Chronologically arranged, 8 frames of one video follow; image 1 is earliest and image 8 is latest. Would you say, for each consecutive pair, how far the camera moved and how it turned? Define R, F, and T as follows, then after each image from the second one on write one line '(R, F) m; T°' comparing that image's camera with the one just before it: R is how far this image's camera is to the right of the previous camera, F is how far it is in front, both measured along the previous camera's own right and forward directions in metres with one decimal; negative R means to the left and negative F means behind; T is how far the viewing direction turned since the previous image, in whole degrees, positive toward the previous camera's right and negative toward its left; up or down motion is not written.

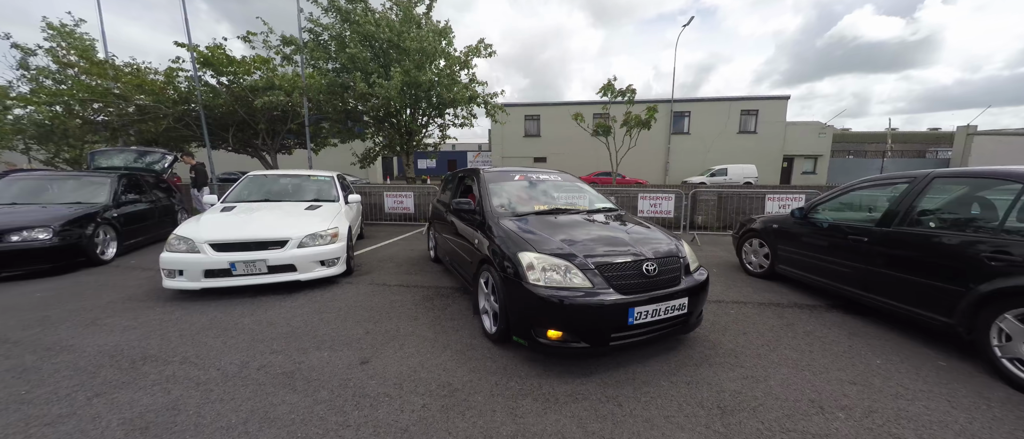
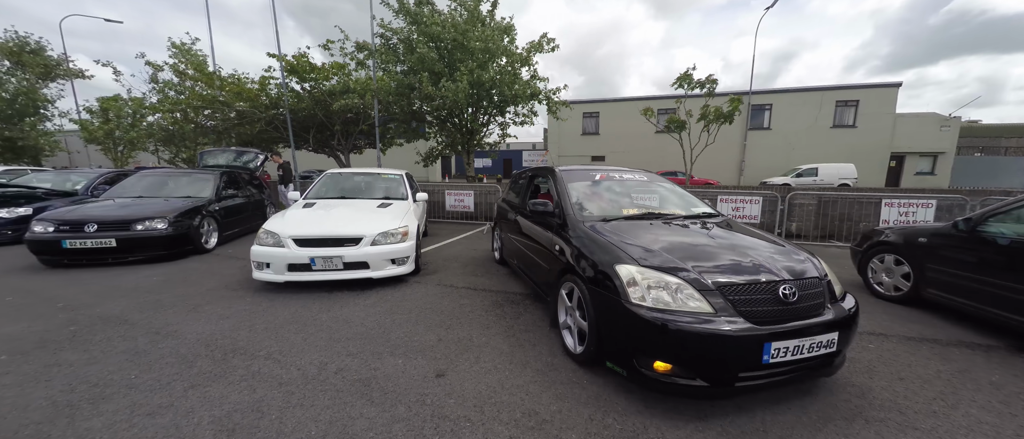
(-0.3, +0.3) m; -9°
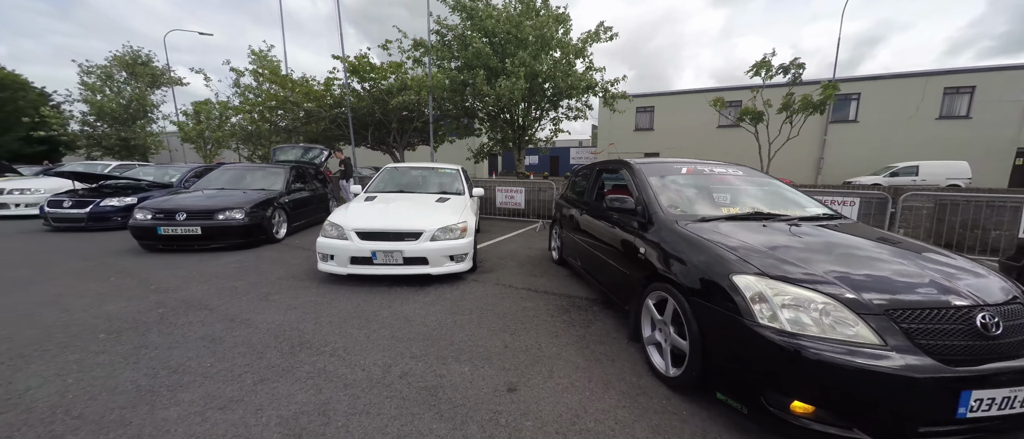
(-0.3, +0.3) m; -7°
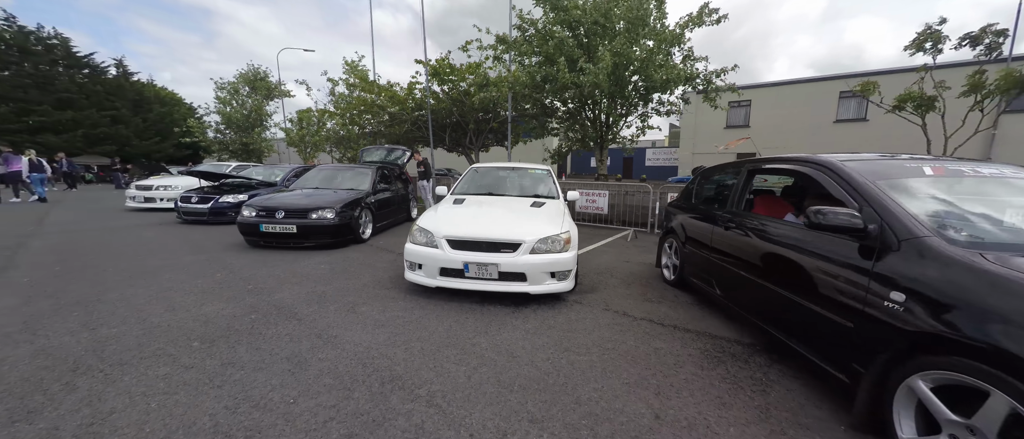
(-0.5, +0.7) m; -11°
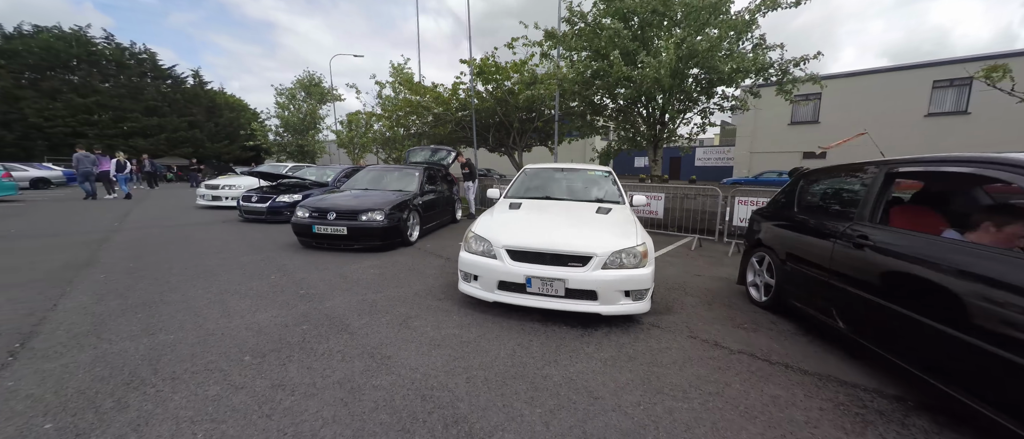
(-0.3, +0.4) m; -6°
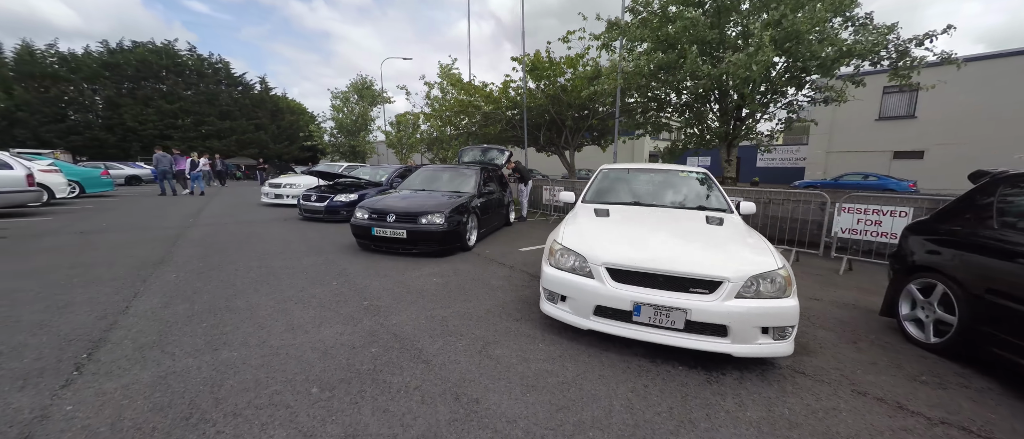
(-0.5, +0.5) m; -6°
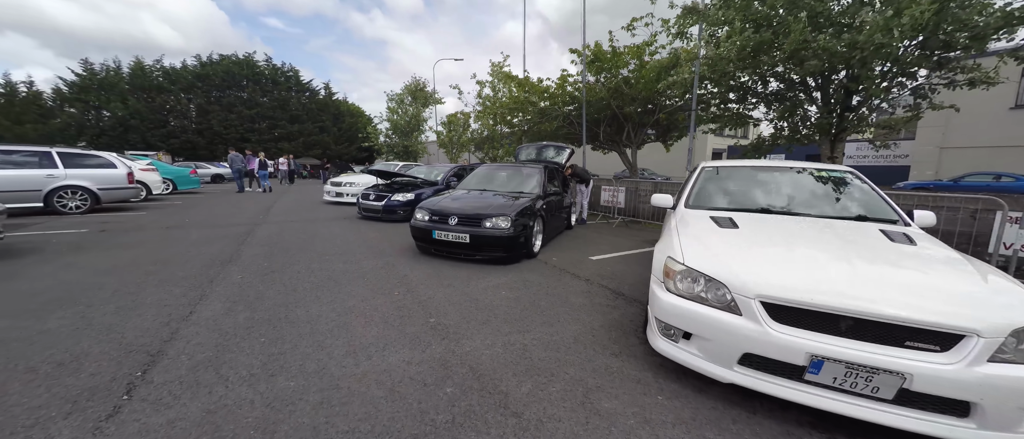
(-0.4, +0.6) m; -7°
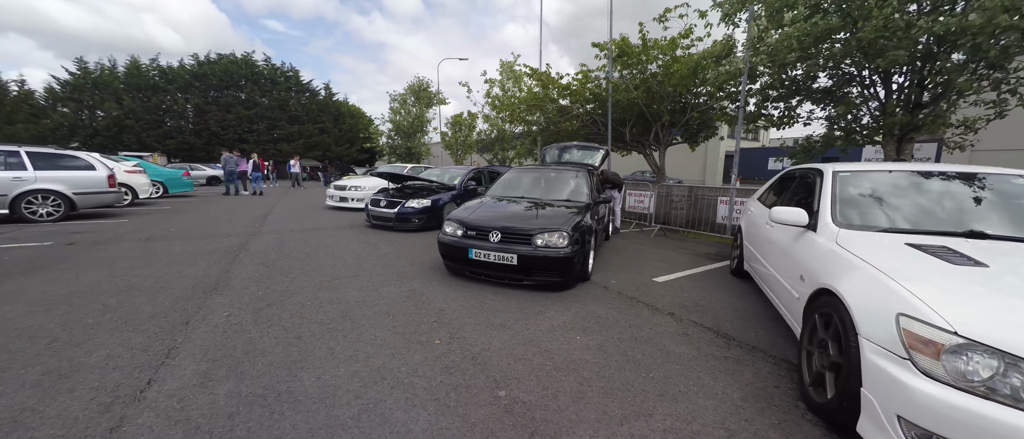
(-0.6, +0.9) m; 0°
